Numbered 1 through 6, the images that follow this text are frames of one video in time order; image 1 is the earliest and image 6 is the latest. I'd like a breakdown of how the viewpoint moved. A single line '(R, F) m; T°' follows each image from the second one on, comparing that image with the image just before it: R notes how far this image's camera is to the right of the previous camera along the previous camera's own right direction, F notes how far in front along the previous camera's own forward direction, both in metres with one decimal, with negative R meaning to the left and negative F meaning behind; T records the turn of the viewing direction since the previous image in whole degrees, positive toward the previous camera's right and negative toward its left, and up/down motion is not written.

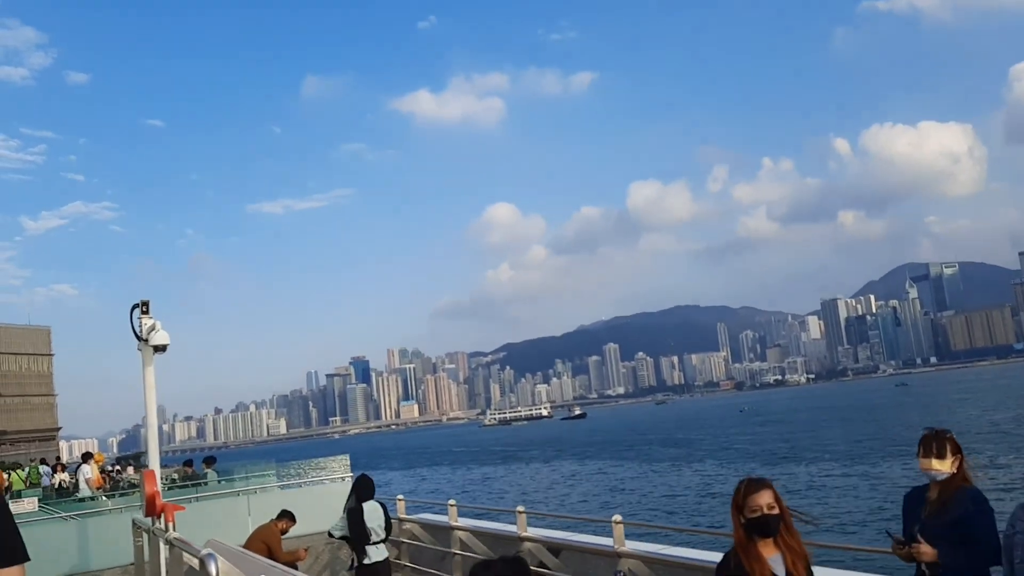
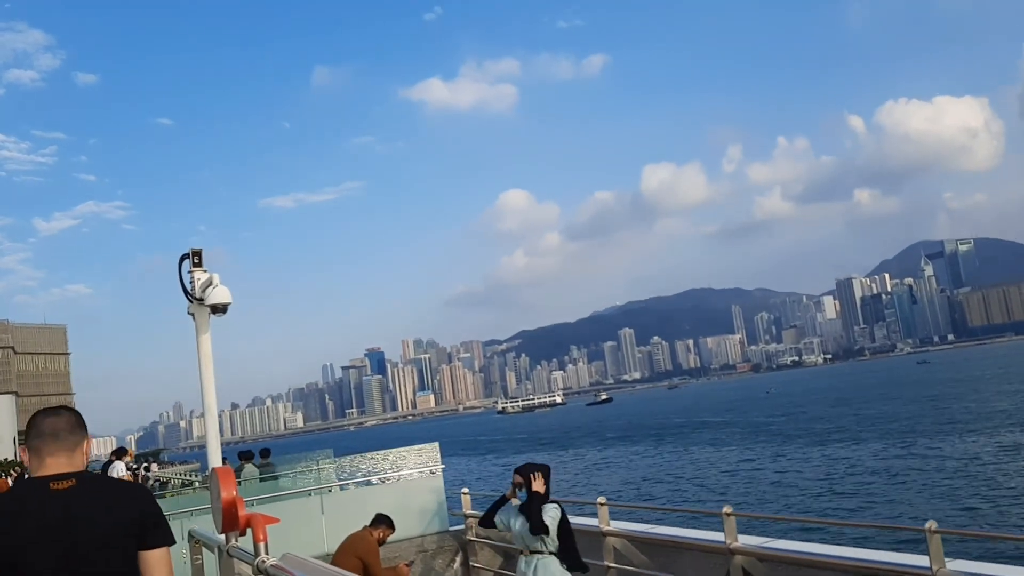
(-0.9, +1.6) m; -1°
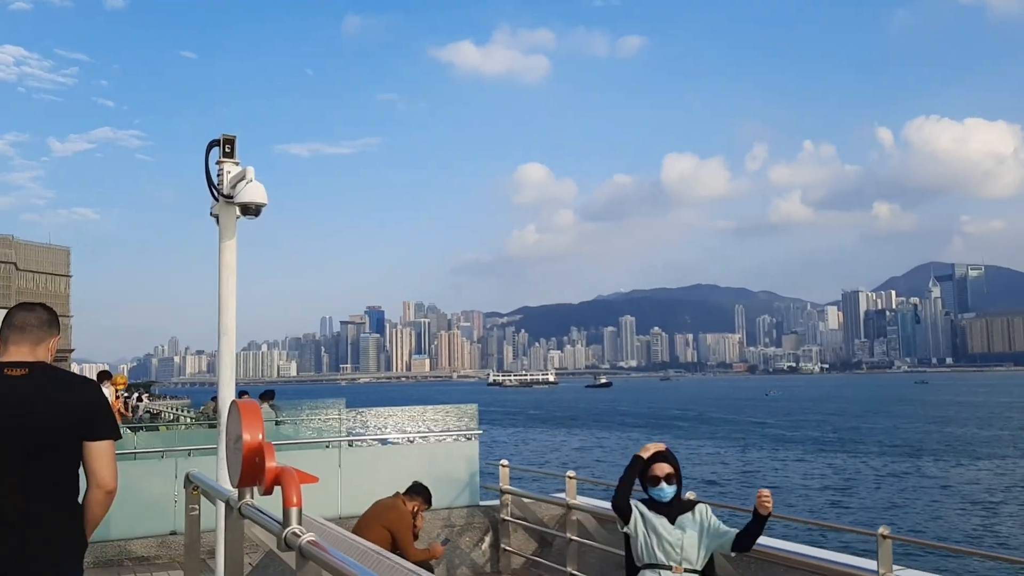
(-0.4, +1.0) m; 0°
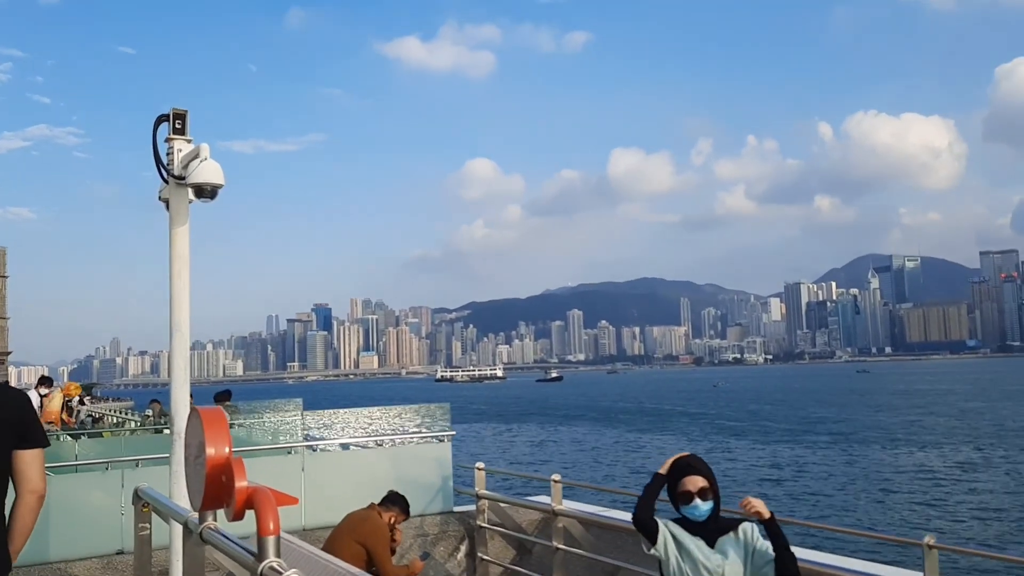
(-0.2, +0.4) m; +3°
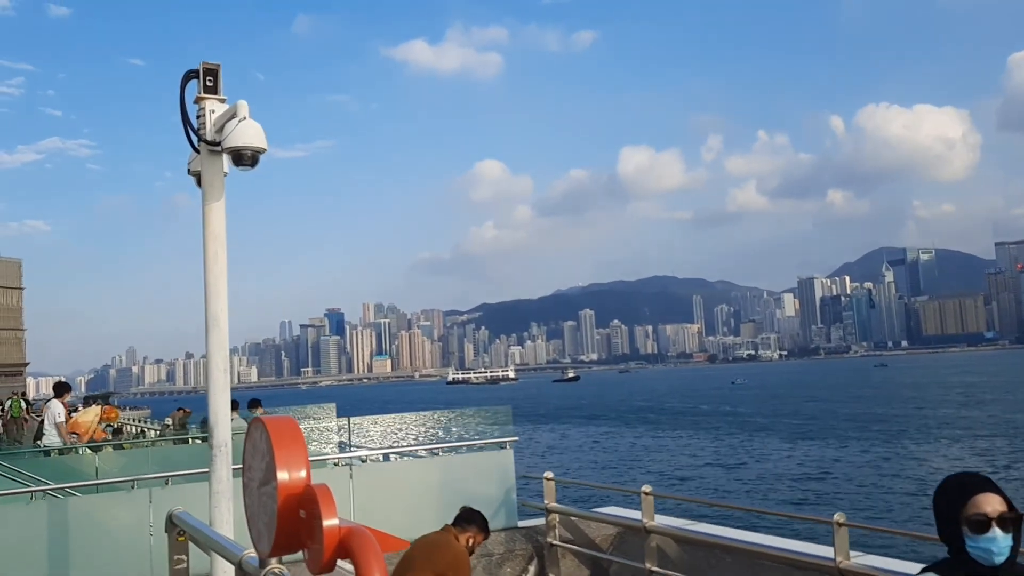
(-0.3, +0.6) m; -1°
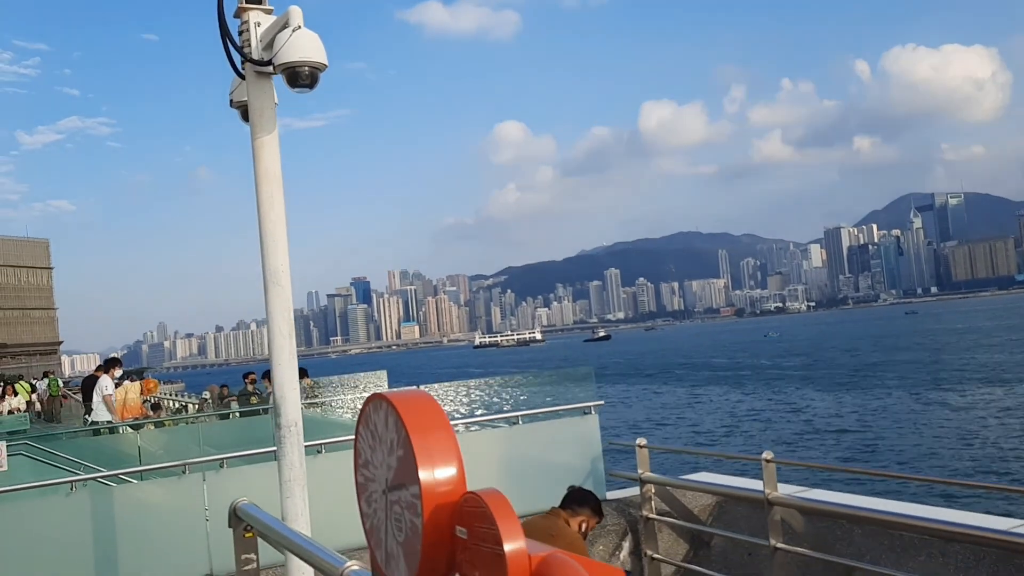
(-0.3, +0.6) m; -2°
